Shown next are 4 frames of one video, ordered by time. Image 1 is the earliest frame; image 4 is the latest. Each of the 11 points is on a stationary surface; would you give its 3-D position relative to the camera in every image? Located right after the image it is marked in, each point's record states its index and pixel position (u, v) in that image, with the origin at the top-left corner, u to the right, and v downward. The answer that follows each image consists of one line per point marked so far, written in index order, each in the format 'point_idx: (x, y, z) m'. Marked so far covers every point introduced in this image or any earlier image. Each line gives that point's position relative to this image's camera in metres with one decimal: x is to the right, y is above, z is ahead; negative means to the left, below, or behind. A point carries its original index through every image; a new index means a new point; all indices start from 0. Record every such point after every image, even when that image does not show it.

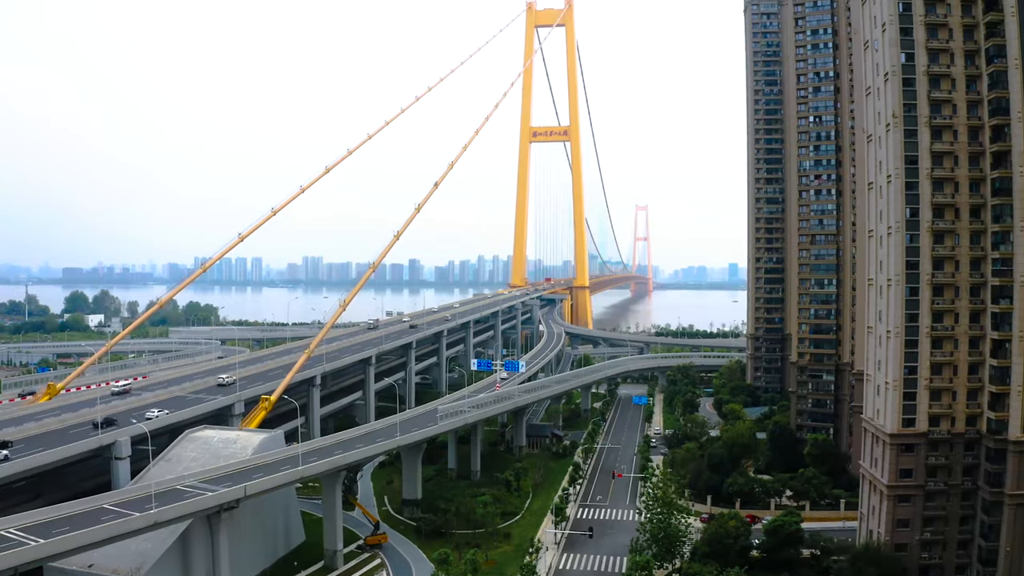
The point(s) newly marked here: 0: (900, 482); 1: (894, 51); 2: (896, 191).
0: (+11.1, -5.5, +19.2) m
1: (+10.9, +6.7, +19.2) m
2: (+10.8, +2.7, +18.9) m
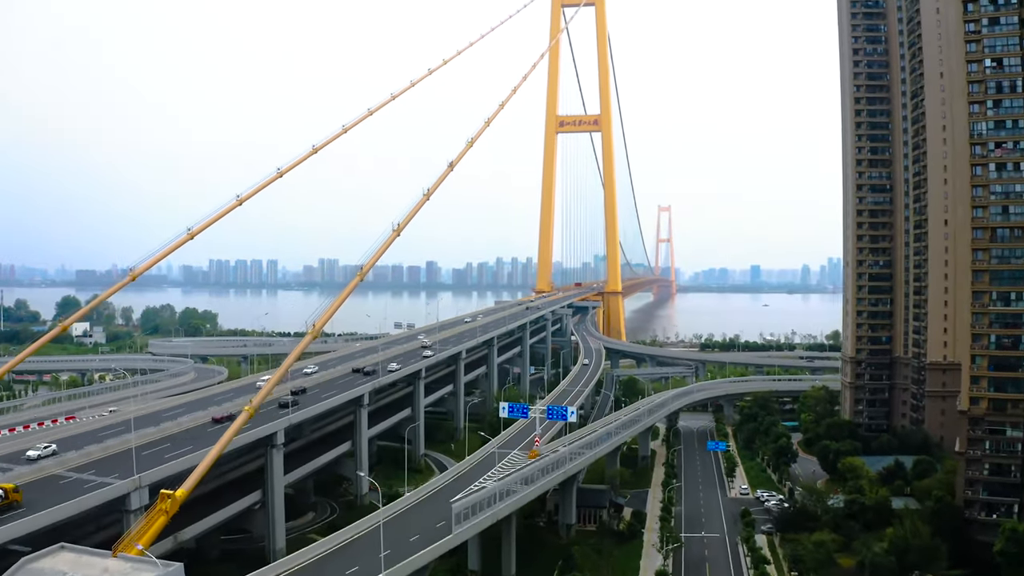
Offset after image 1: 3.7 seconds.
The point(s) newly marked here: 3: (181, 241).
0: (+12.3, -6.0, +9.6) m
1: (+12.1, +6.2, +9.6) m
2: (+12.0, +2.2, +9.3) m
3: (-9.8, +1.4, +19.6) m
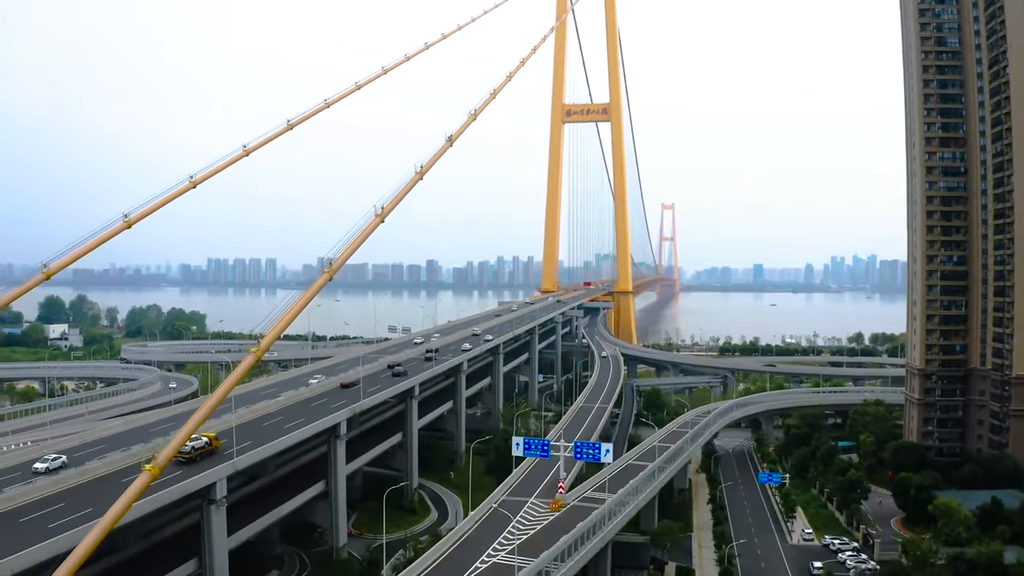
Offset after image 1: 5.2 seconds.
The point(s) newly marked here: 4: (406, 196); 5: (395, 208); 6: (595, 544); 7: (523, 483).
0: (+12.7, -6.1, +4.3) m
1: (+12.5, +6.2, +4.3) m
2: (+12.4, +2.2, +4.0) m
3: (-9.4, +1.4, +14.4) m
4: (-2.8, +2.4, +17.8) m
5: (-3.2, +2.3, +18.5) m
6: (+1.9, -5.7, +15.6) m
7: (+0.4, -5.6, +19.5) m
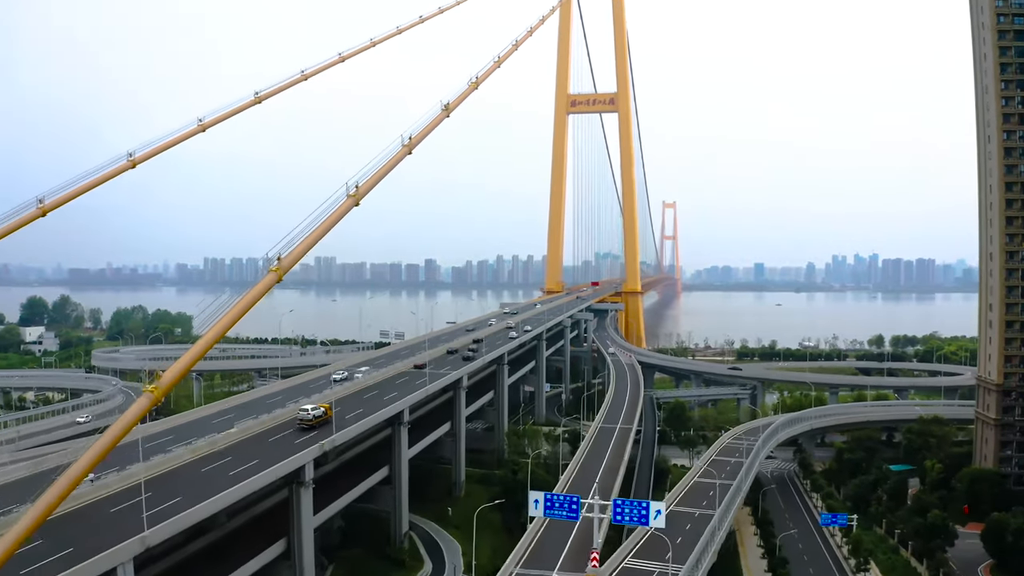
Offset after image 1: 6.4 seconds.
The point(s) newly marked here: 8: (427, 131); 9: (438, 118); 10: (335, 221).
0: (+13.0, -6.2, -0.1) m
1: (+12.8, +6.1, -0.1) m
2: (+12.8, +2.1, -0.4) m
3: (-9.1, +1.3, +9.9) m
4: (-2.5, +2.4, +13.4) m
5: (-2.9, +2.2, +14.1) m
6: (+2.3, -5.8, +11.2) m
7: (+0.7, -5.6, +15.1) m
8: (-2.0, +4.0, +16.4) m
9: (-2.1, +4.7, +18.2) m
10: (-3.3, +1.2, +12.3) m
